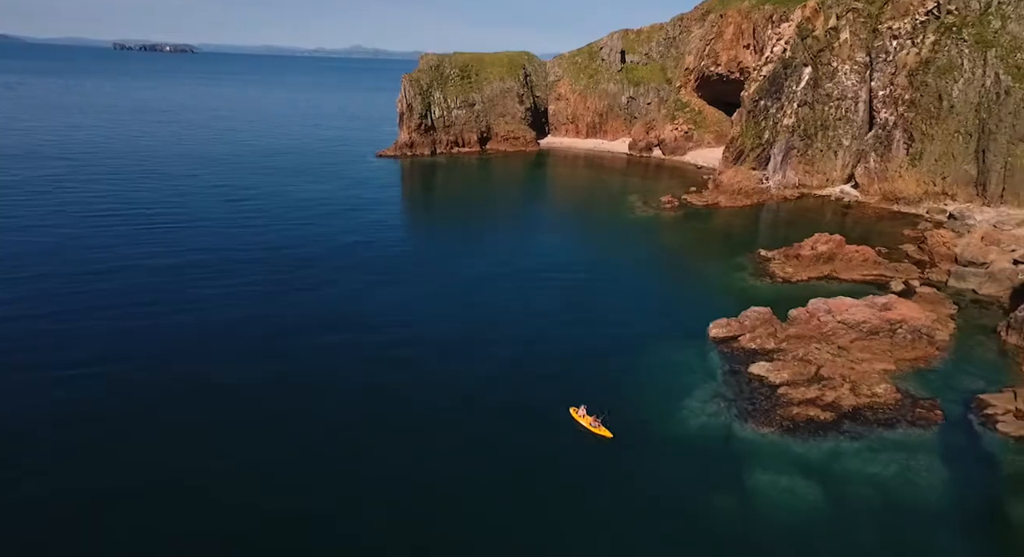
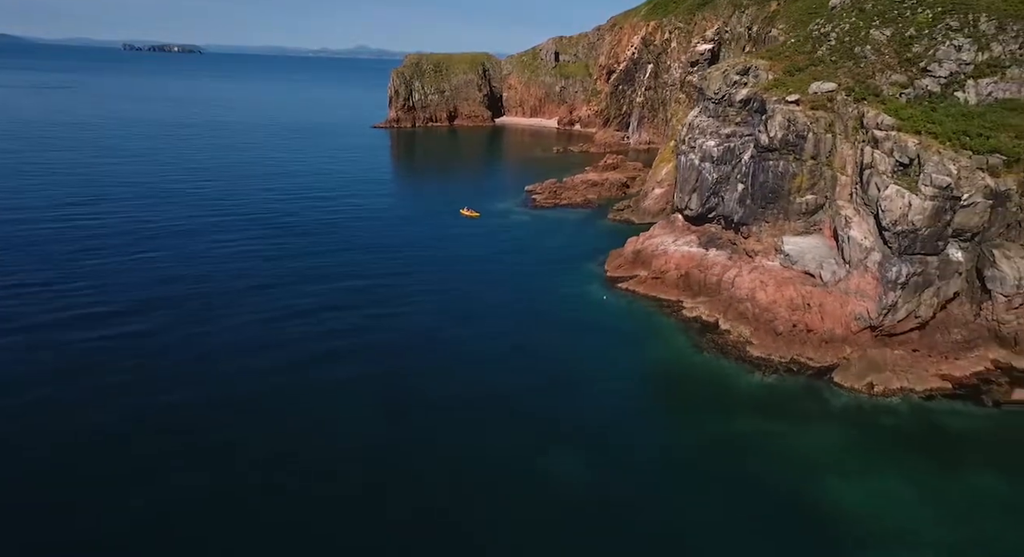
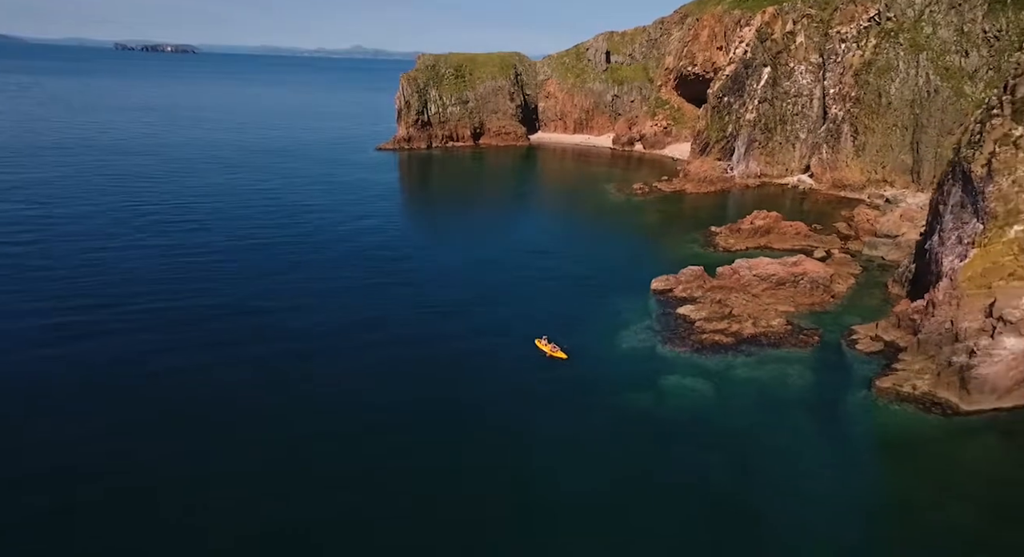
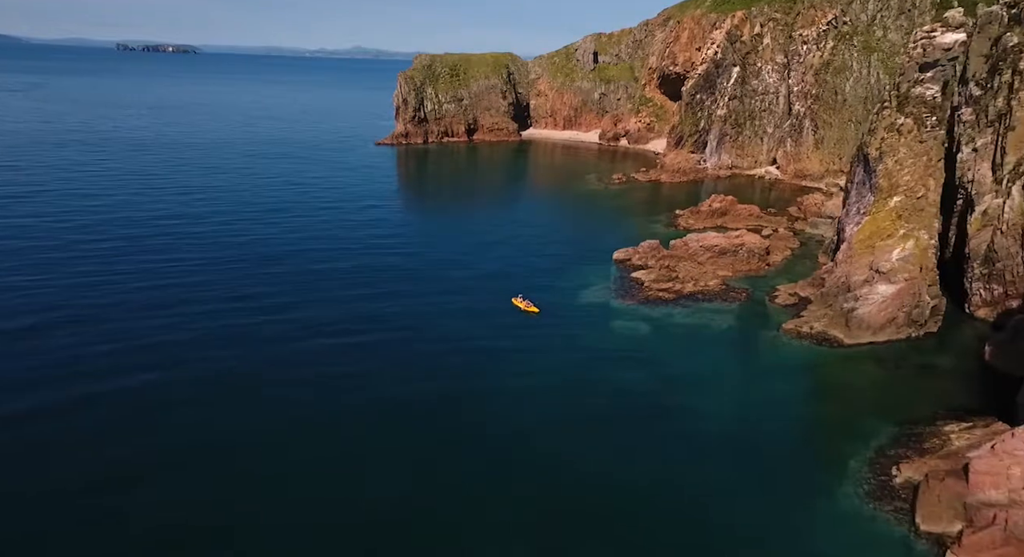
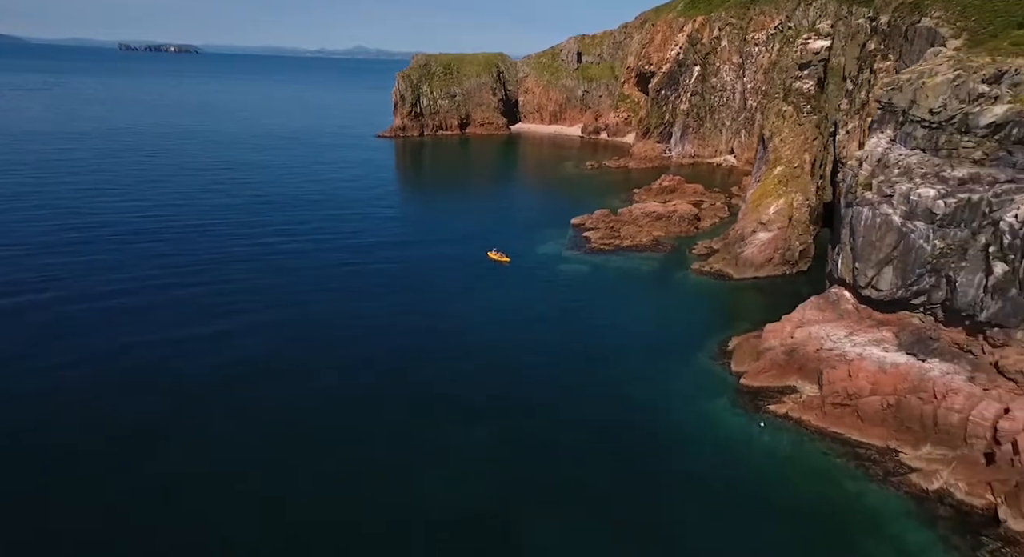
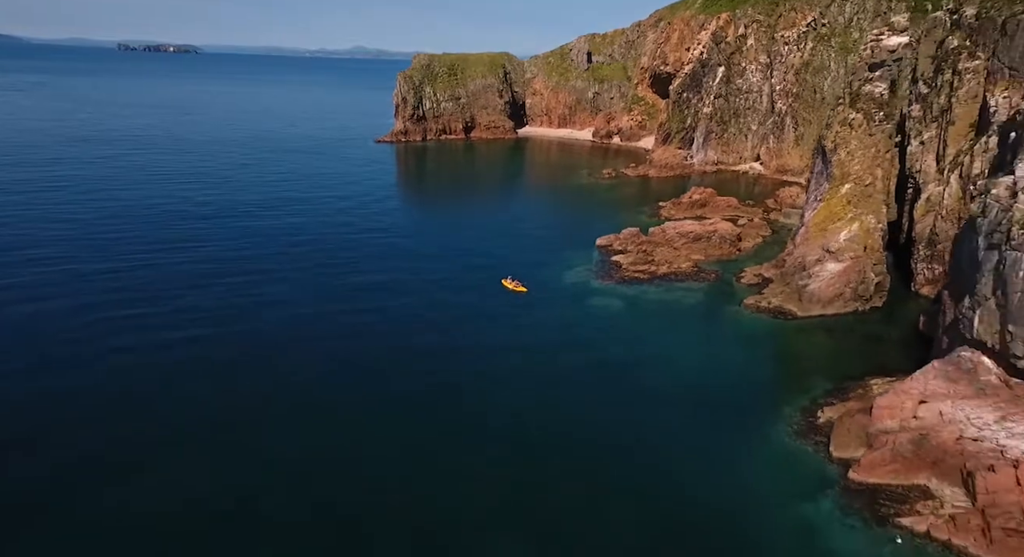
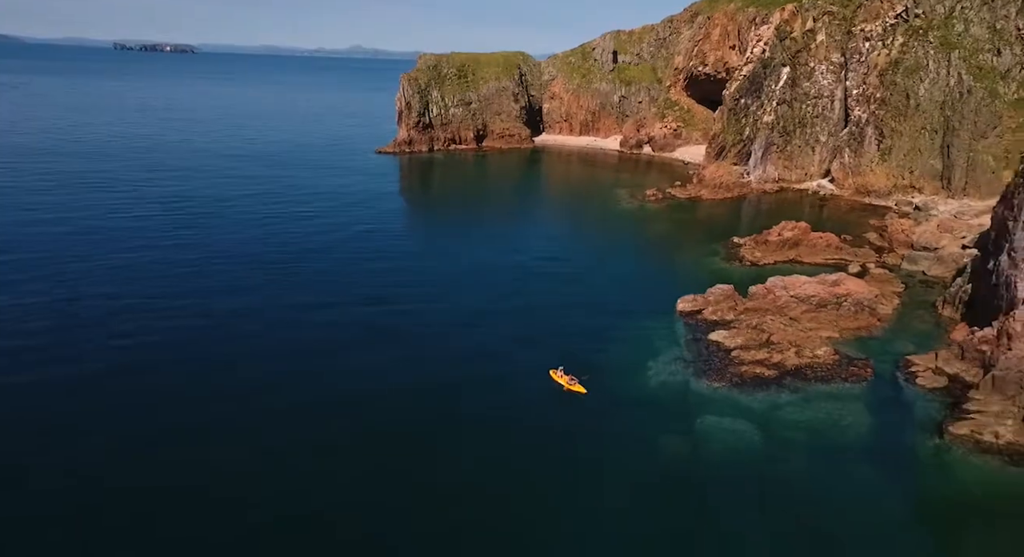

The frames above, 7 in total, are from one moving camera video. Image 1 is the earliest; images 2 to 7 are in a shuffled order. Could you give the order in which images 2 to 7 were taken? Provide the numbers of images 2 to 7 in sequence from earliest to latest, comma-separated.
7, 3, 4, 6, 5, 2
